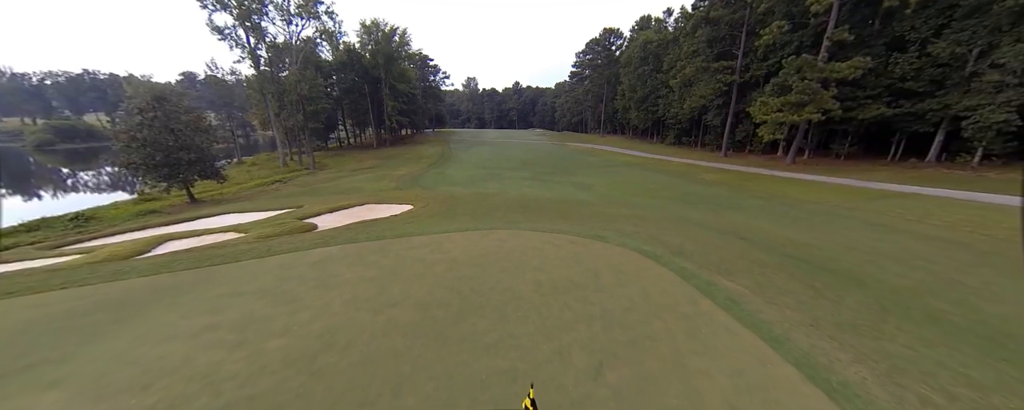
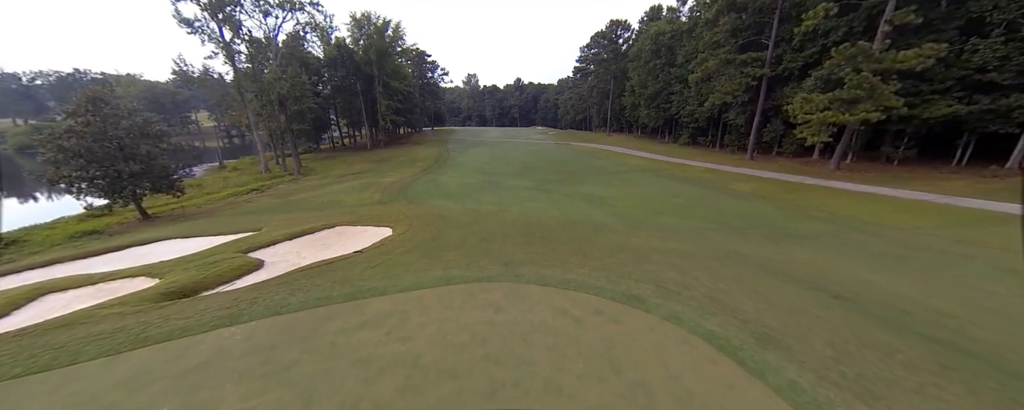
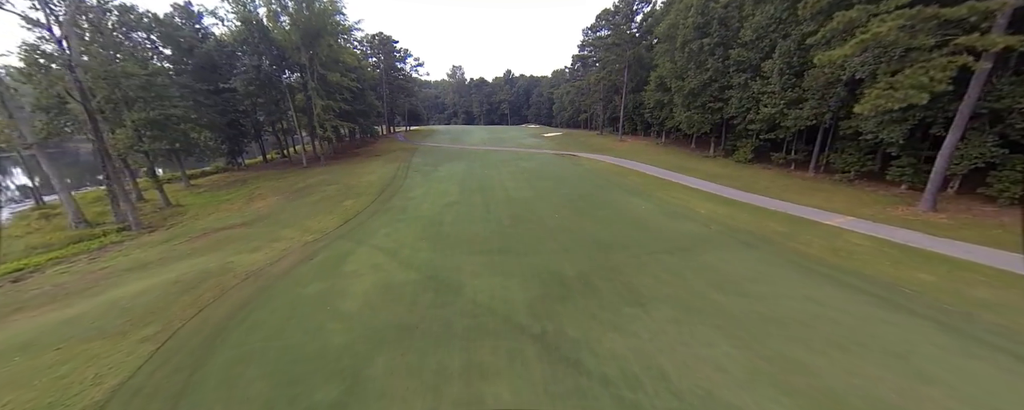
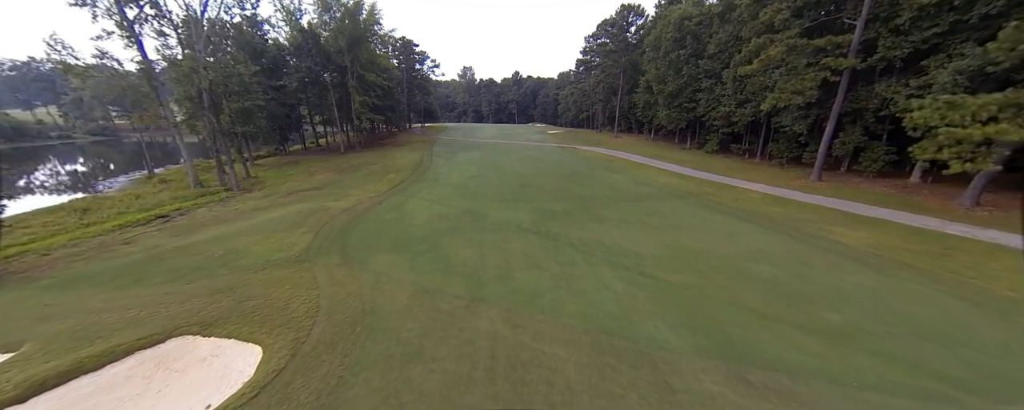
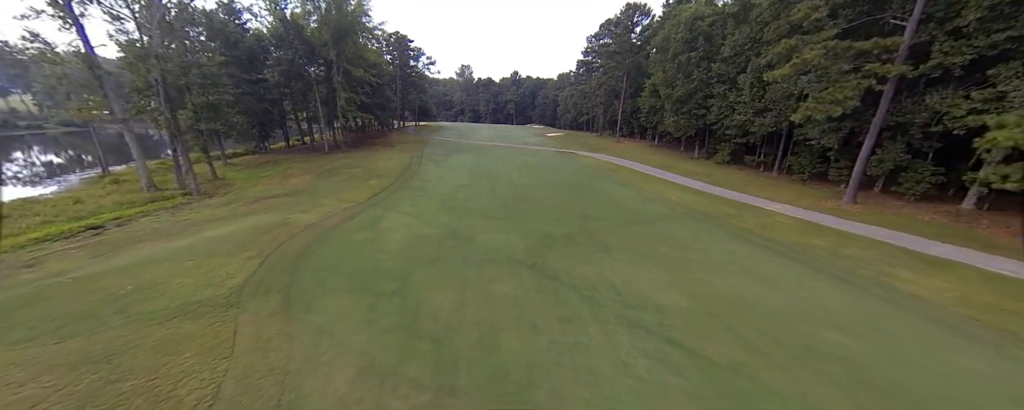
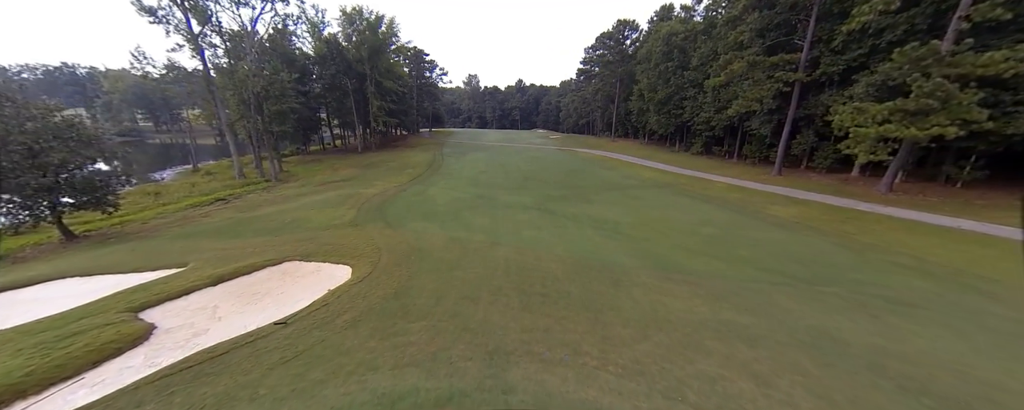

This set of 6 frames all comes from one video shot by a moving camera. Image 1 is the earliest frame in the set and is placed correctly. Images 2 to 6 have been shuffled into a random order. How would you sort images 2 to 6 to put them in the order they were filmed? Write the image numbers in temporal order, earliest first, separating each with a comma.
2, 6, 4, 5, 3
